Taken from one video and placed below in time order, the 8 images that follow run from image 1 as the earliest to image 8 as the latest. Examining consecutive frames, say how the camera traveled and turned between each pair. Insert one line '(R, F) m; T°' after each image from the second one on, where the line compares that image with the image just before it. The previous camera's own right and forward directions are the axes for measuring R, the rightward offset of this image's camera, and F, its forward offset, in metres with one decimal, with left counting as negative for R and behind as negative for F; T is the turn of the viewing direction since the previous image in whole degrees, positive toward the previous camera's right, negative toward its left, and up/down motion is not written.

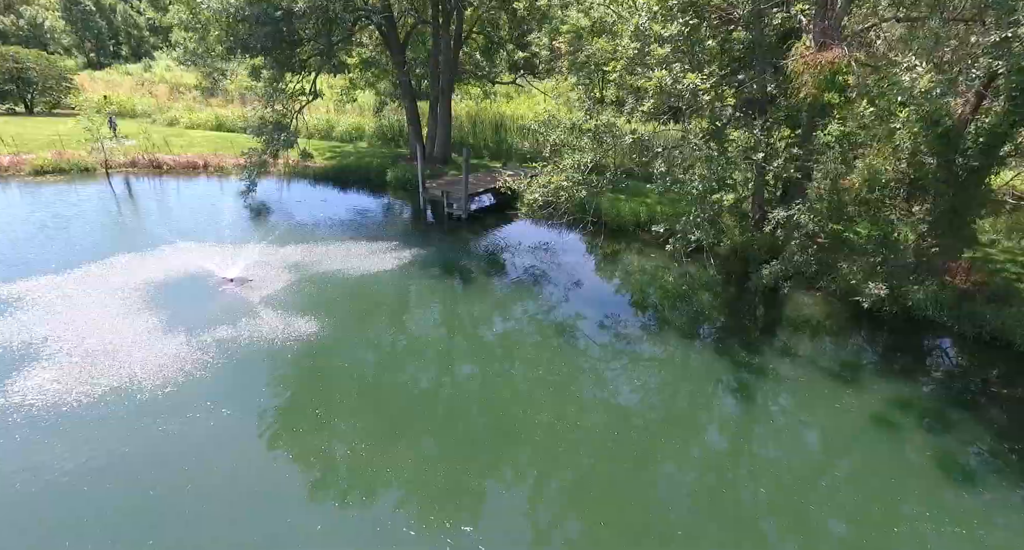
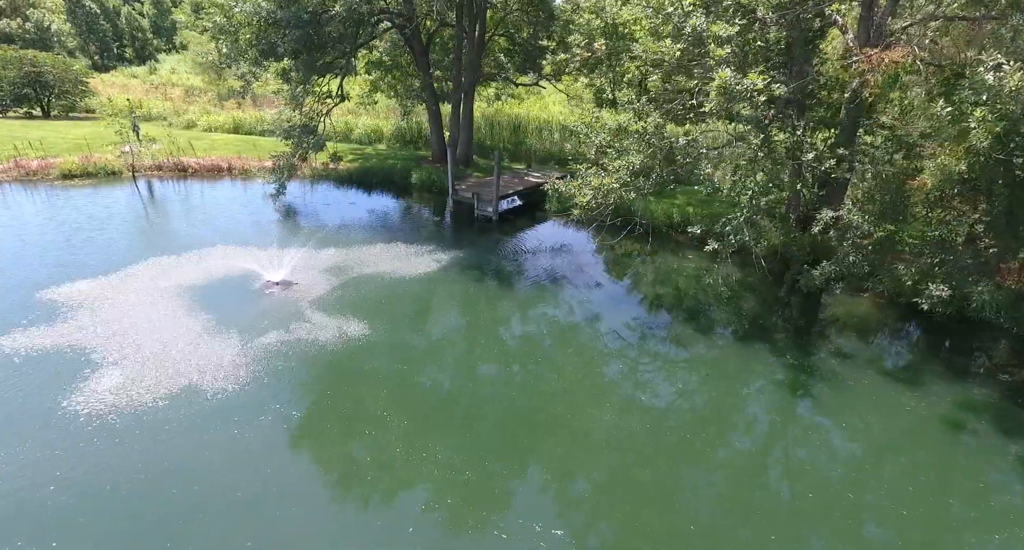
(-0.7, 0.0) m; 0°
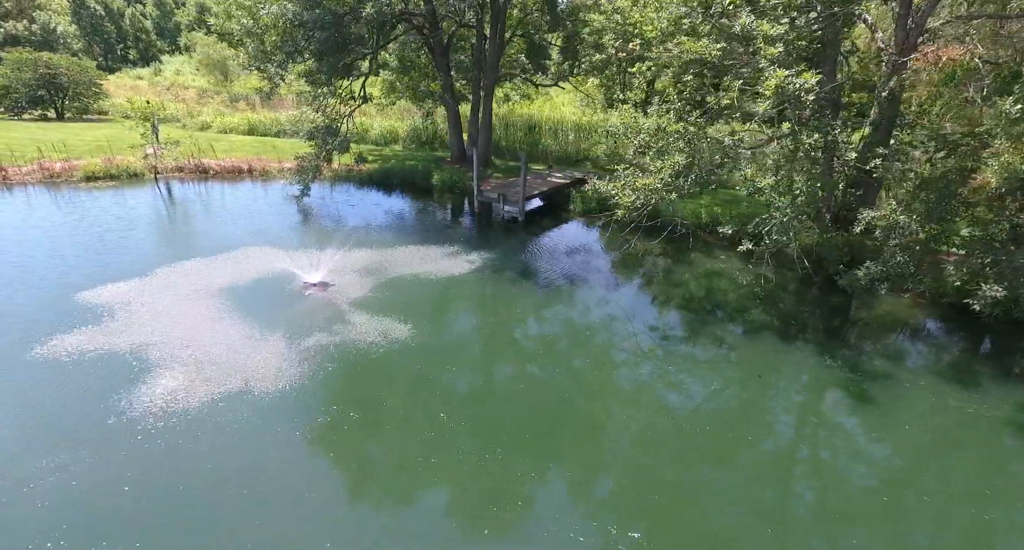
(-0.6, 0.0) m; 0°
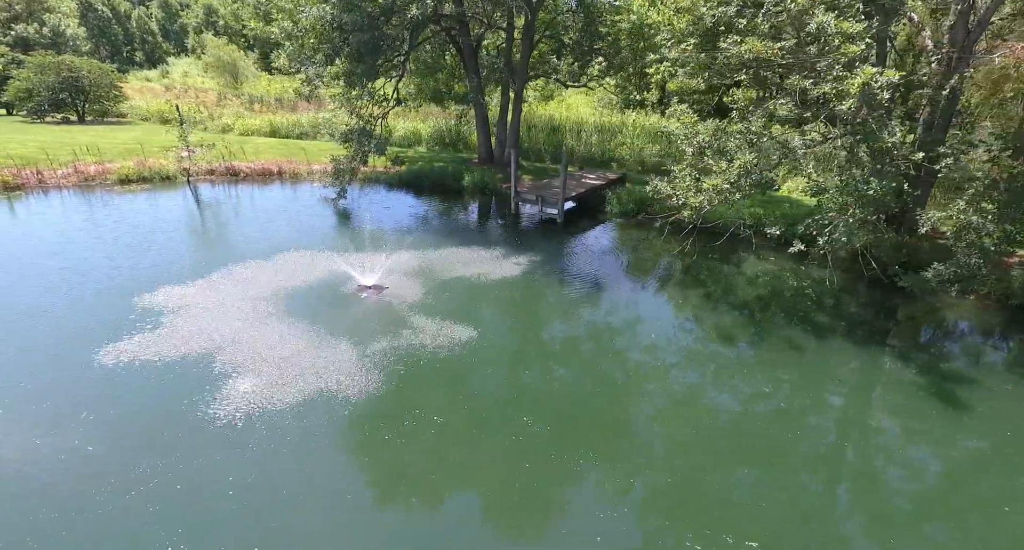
(-0.9, 0.0) m; 0°
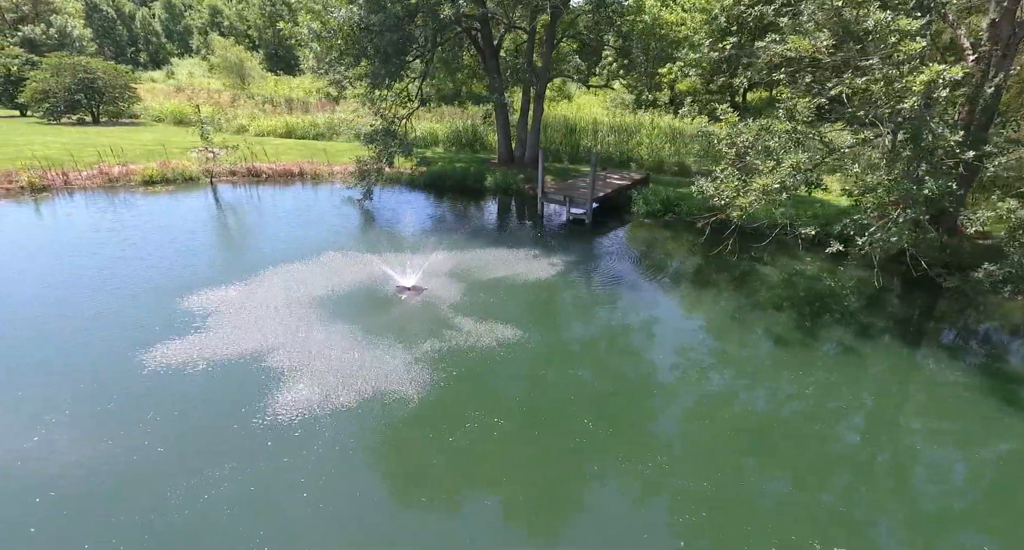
(-0.7, 0.0) m; 0°
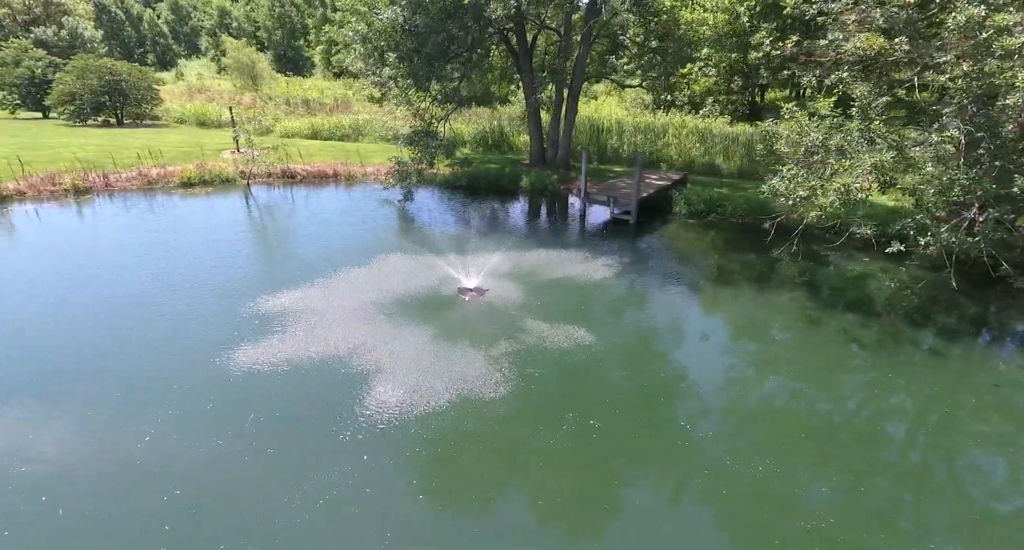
(-1.0, 0.0) m; 0°
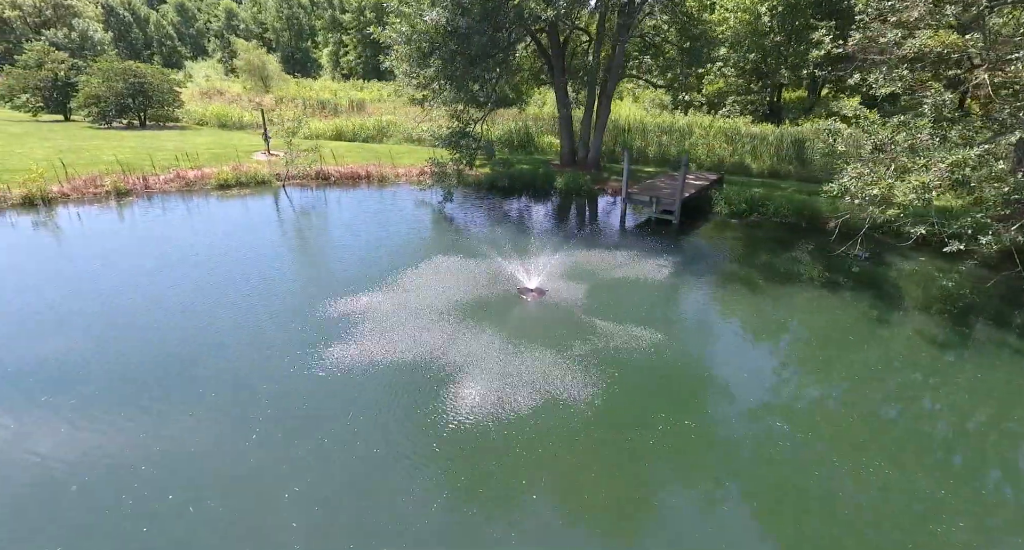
(-1.0, 0.0) m; 0°
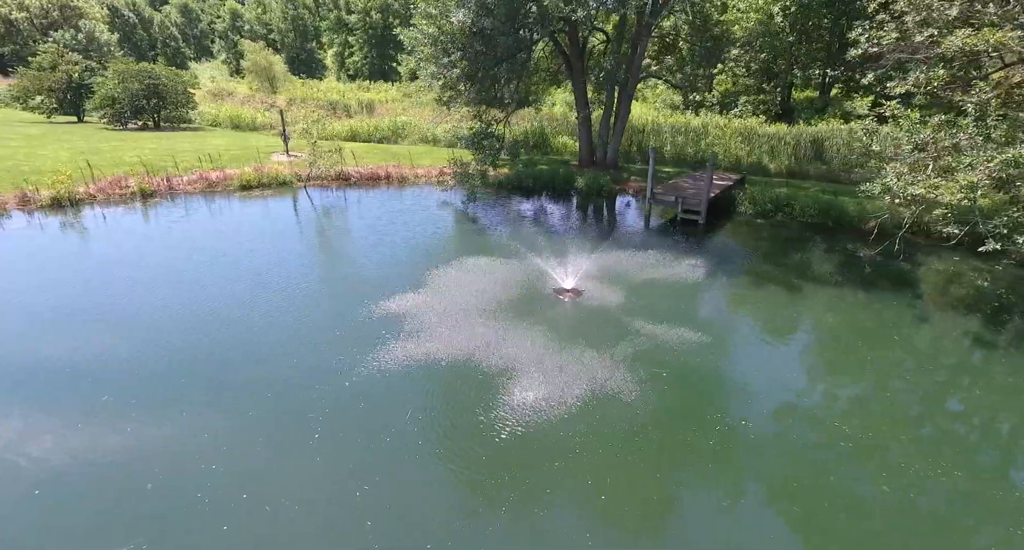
(-0.6, 0.0) m; 0°
